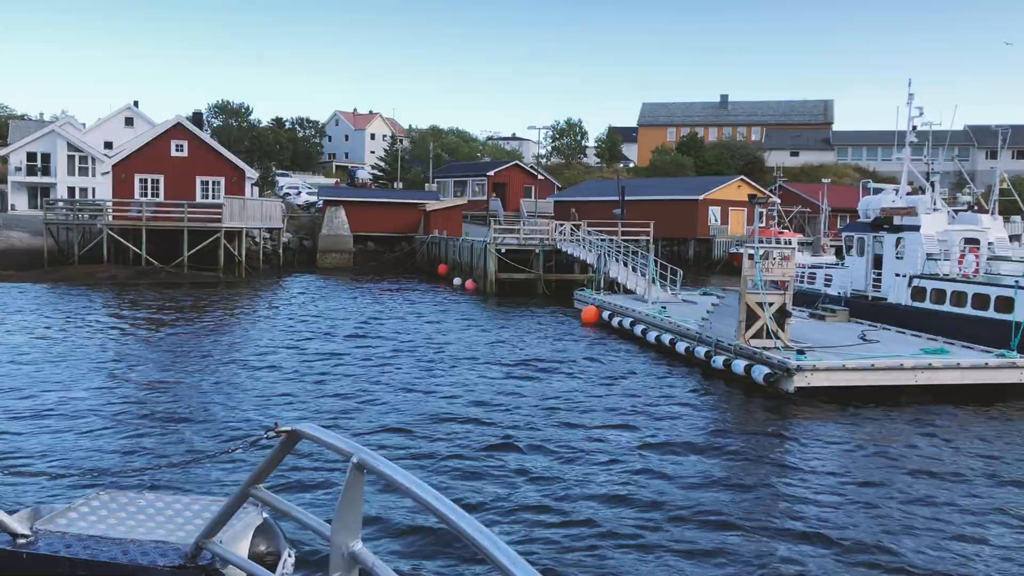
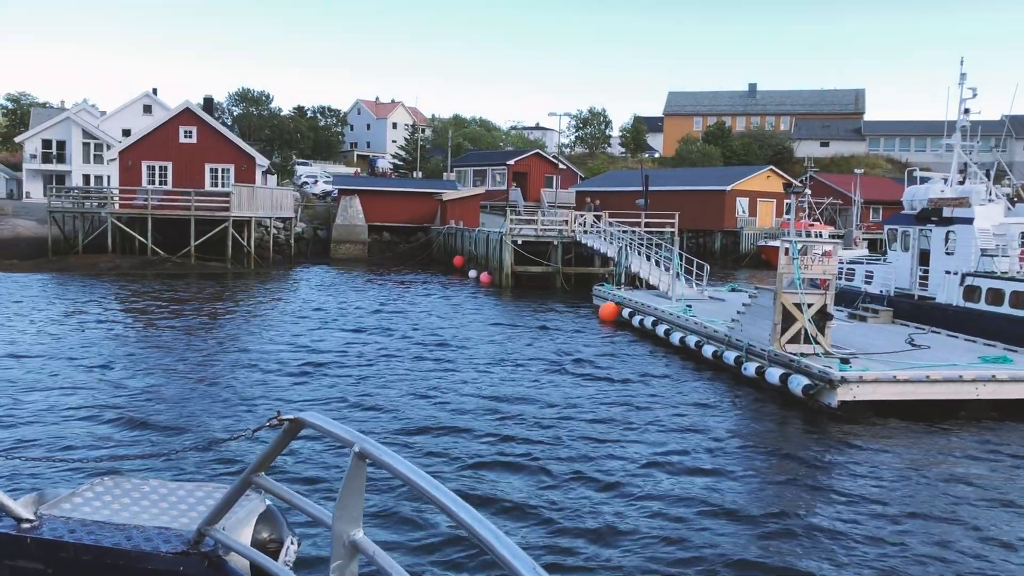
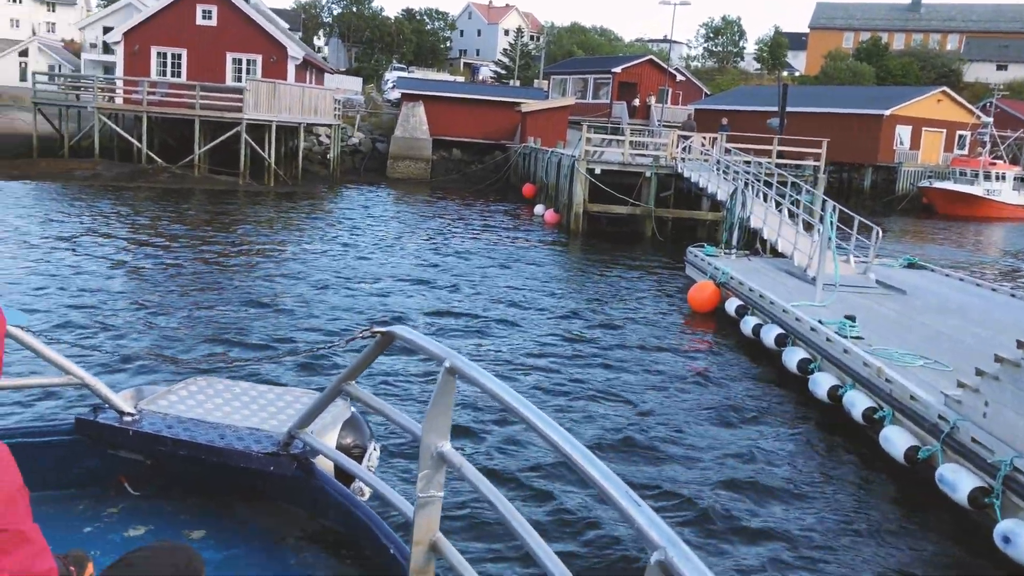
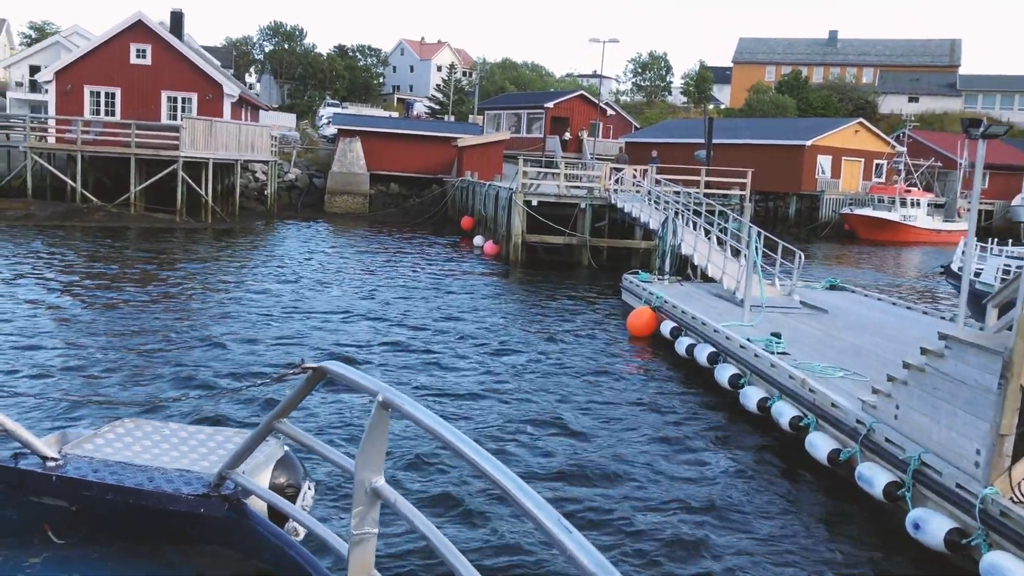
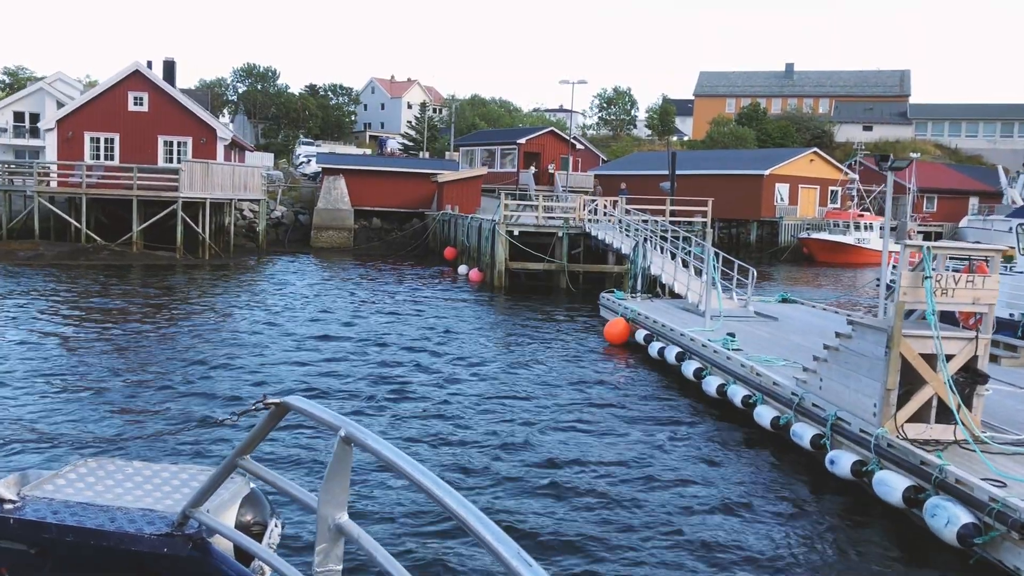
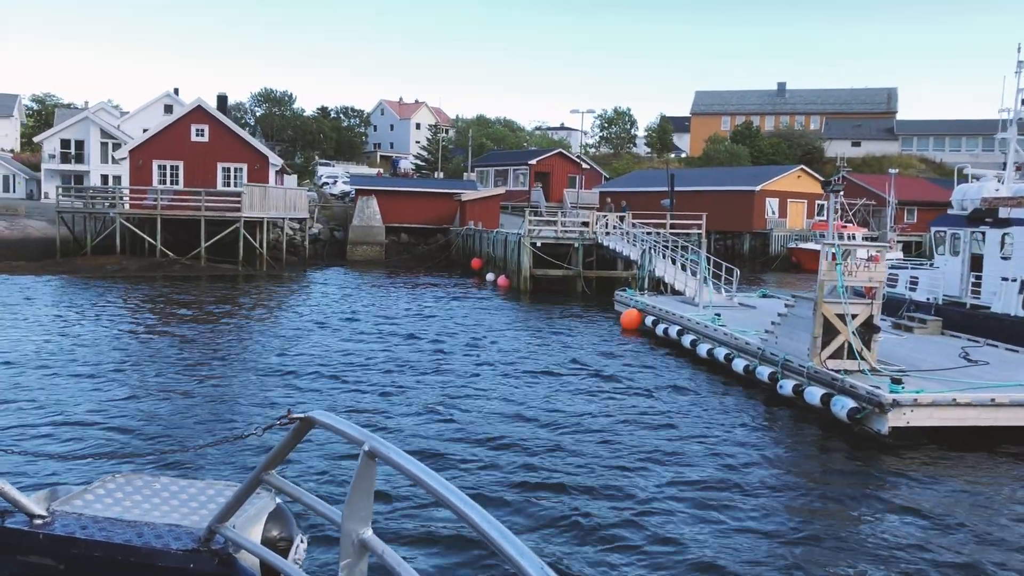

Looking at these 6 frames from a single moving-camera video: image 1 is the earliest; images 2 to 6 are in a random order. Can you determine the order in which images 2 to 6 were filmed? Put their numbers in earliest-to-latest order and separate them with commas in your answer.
2, 6, 5, 4, 3
